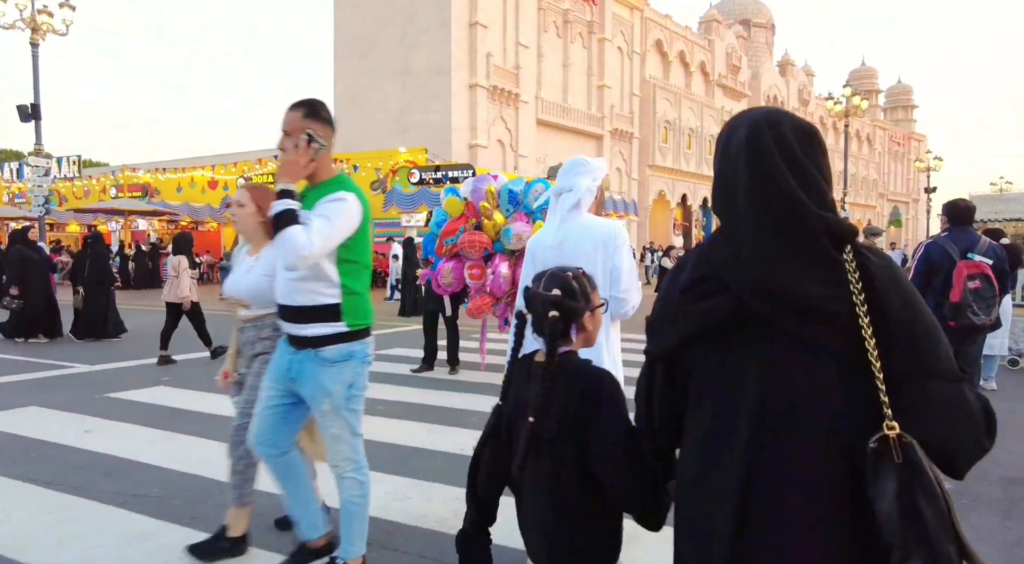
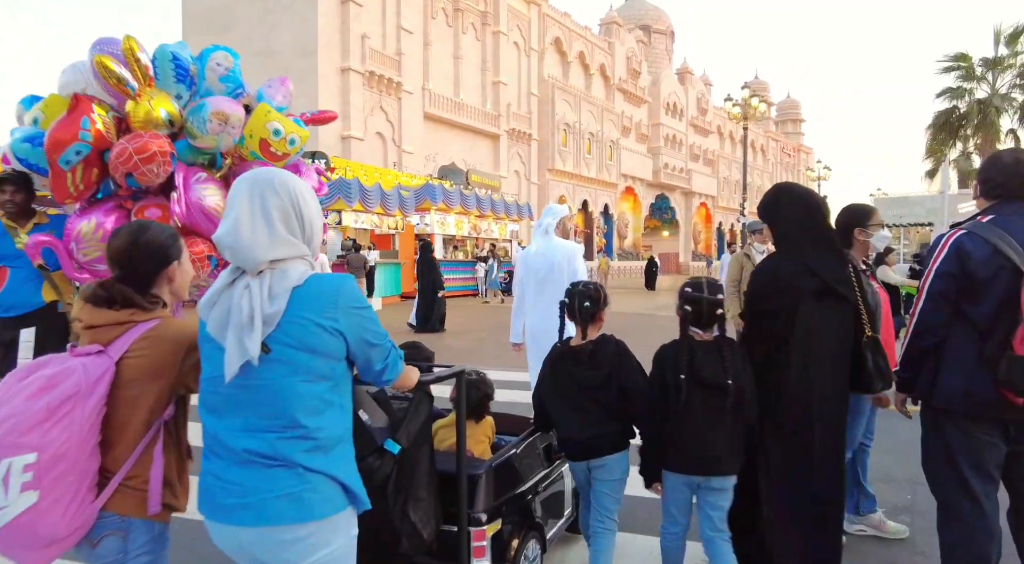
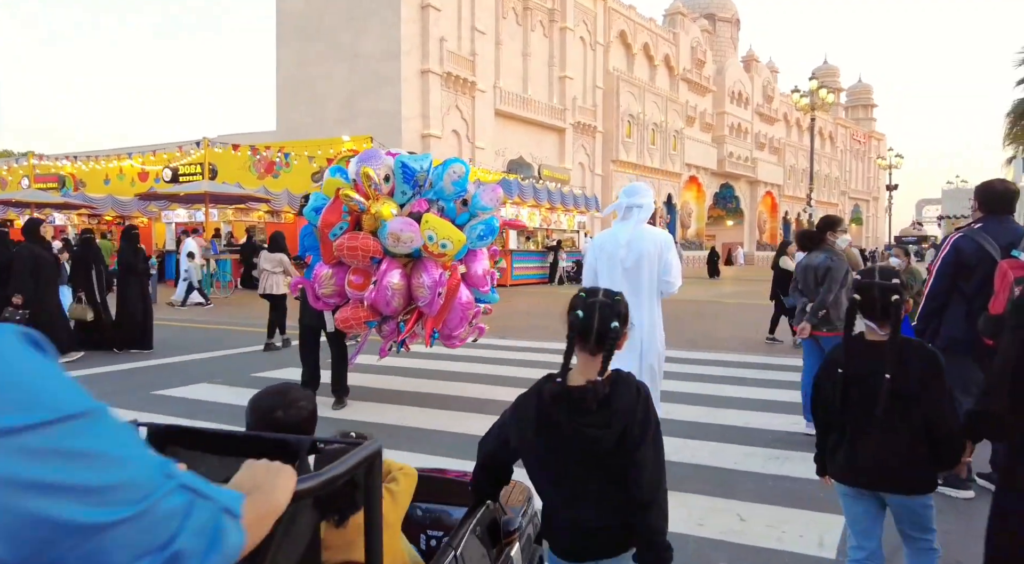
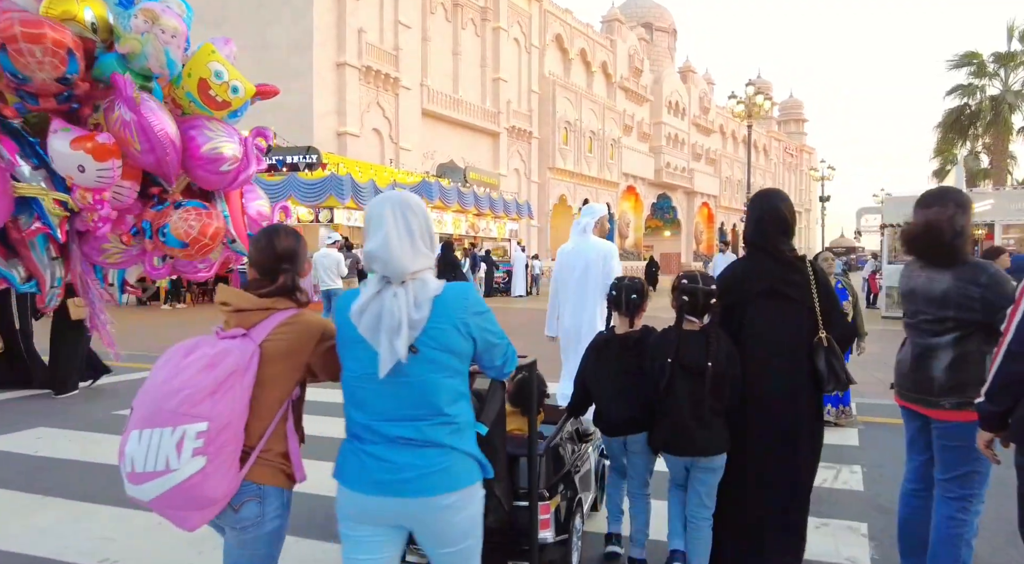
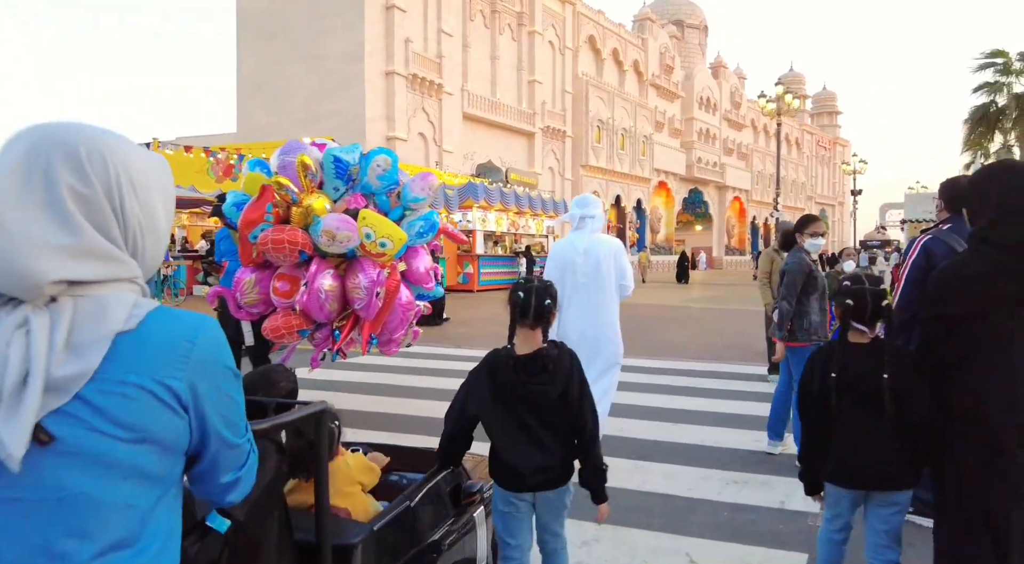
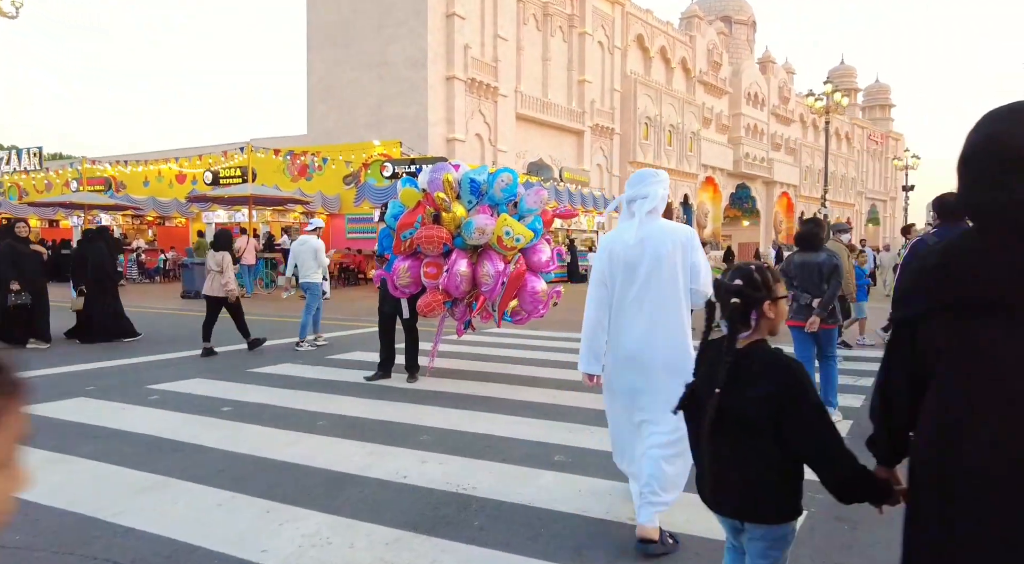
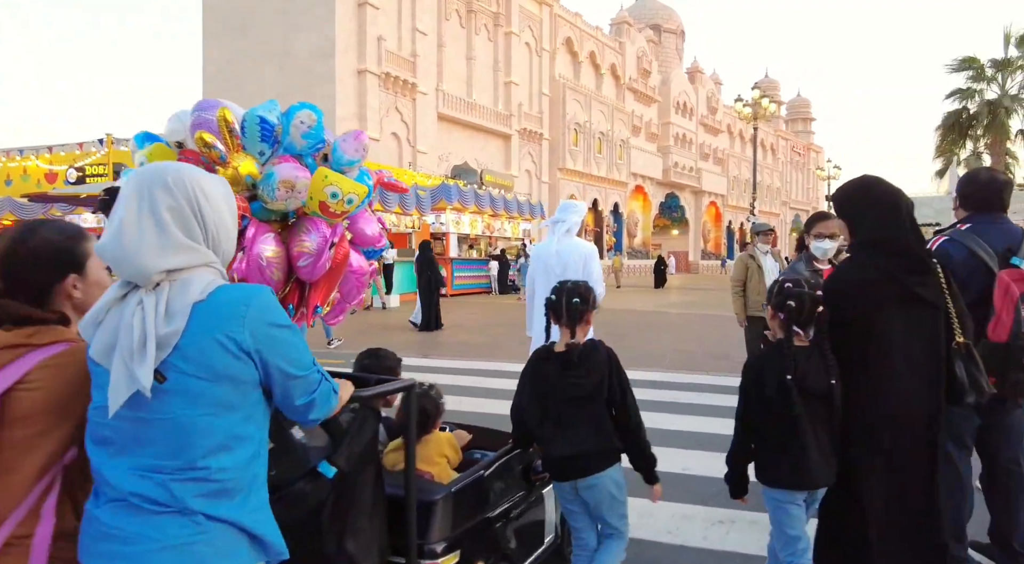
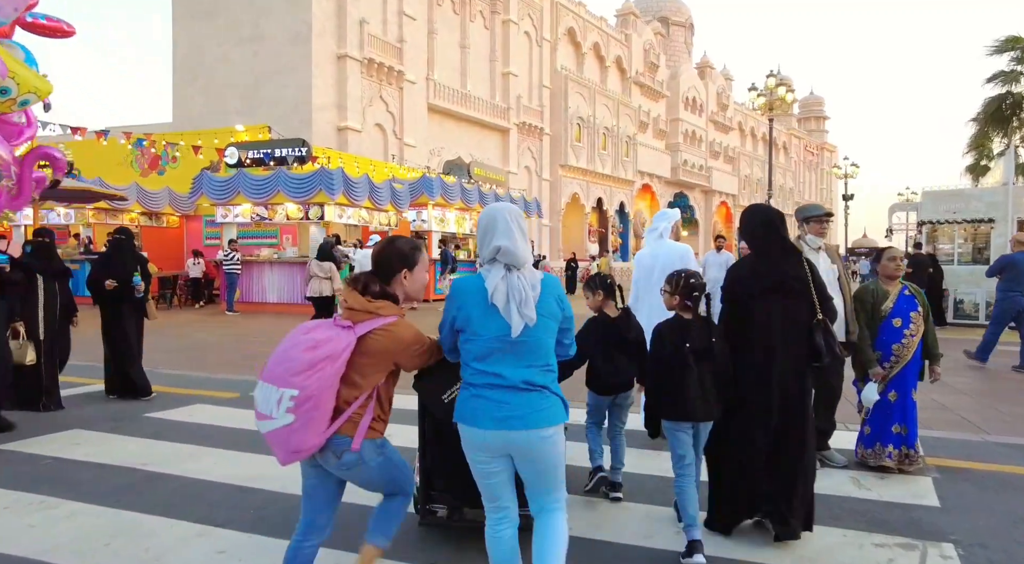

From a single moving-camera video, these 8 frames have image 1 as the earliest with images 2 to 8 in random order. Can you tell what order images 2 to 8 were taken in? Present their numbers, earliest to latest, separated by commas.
6, 3, 5, 7, 2, 4, 8
